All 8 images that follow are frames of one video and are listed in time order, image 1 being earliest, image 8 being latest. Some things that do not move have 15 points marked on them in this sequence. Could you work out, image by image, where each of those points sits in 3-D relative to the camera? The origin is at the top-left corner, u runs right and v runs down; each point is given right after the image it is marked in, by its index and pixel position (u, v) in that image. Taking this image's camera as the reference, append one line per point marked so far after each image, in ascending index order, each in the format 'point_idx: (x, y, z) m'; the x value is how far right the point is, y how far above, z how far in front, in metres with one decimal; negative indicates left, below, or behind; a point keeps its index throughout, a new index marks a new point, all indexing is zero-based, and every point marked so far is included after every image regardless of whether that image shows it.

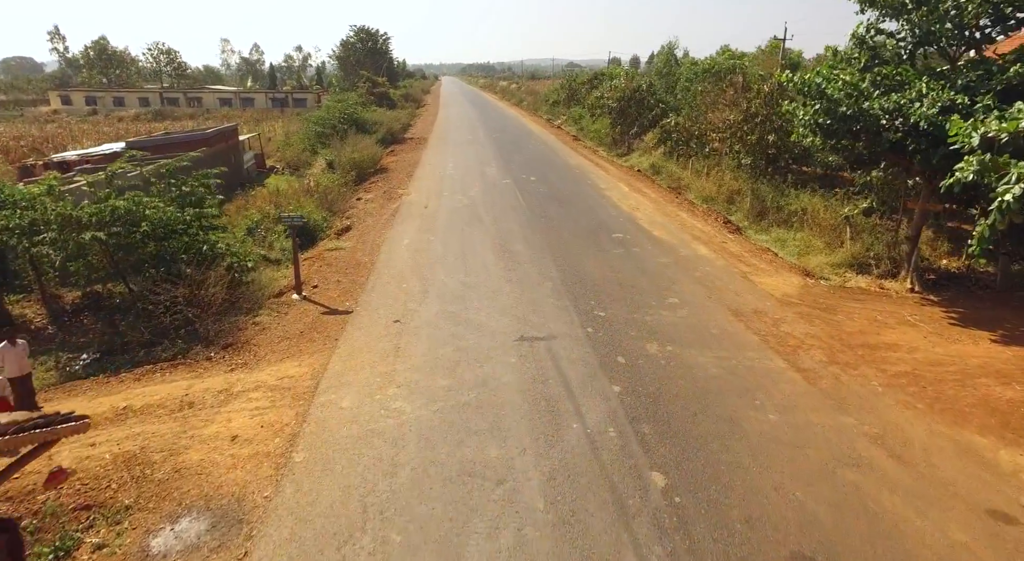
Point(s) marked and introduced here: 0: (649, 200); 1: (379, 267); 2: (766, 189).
0: (+3.3, +1.9, +14.3) m
1: (-2.0, +0.2, +8.8) m
2: (+5.7, +2.0, +13.2) m
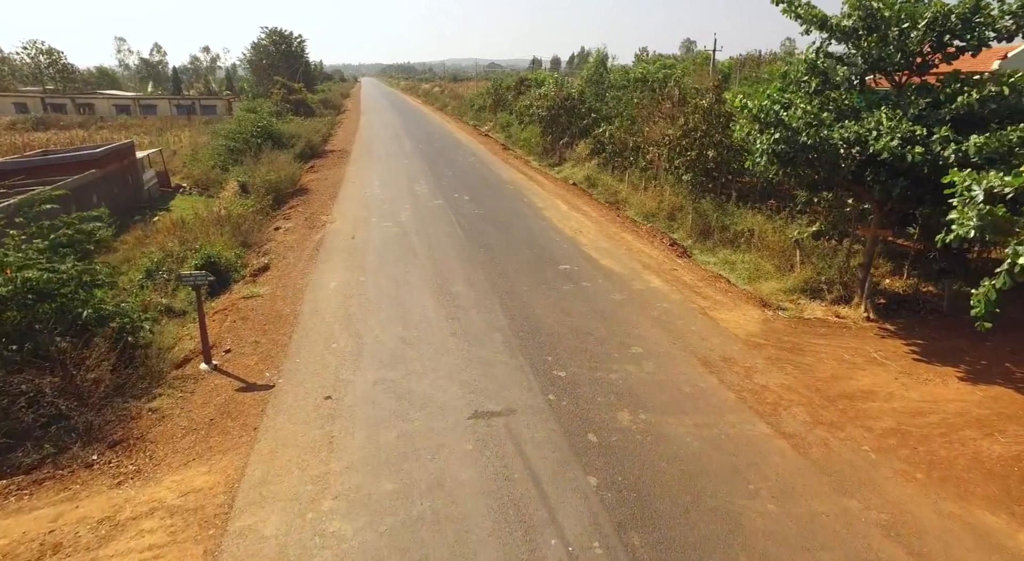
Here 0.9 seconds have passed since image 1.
0: (+1.8, +1.4, +13.8) m
1: (-2.8, -0.5, +7.7) m
2: (+4.3, +1.6, +12.9) m
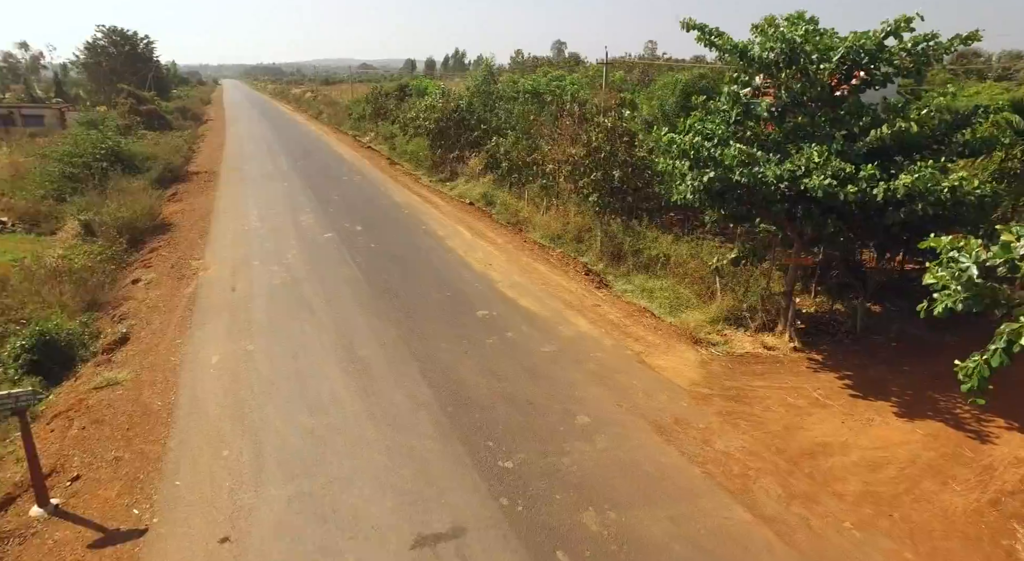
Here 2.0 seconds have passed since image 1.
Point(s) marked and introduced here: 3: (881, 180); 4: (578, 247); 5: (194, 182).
0: (-0.3, +0.7, +13.0) m
1: (-3.6, -1.4, +6.2) m
2: (+2.2, +1.1, +12.7) m
3: (+4.1, +1.1, +6.5) m
4: (+1.5, +0.8, +13.5) m
5: (-10.7, +3.3, +19.7) m
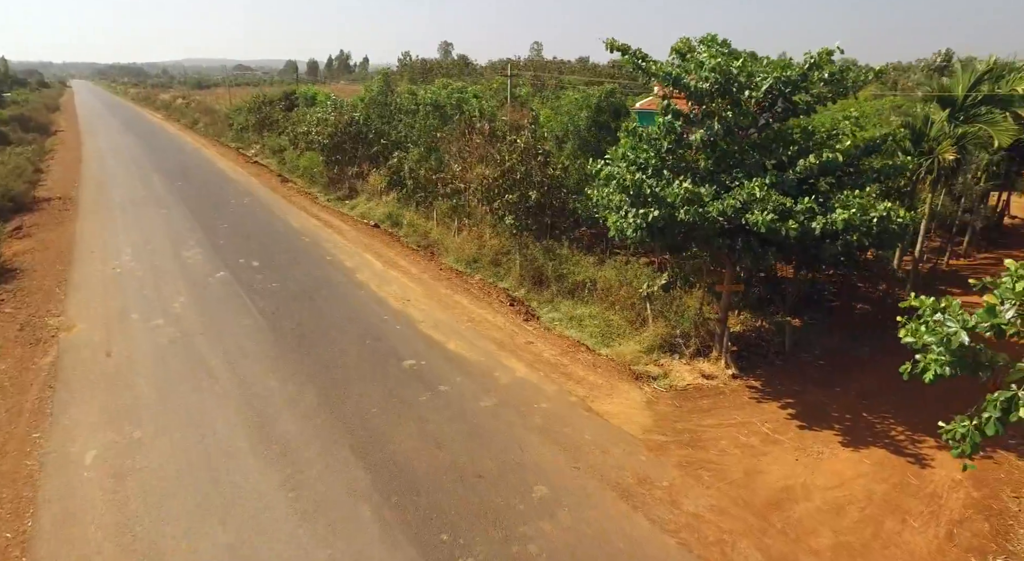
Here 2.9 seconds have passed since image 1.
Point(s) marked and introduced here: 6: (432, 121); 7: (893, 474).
0: (-2.1, +0.1, +12.2) m
1: (-4.0, -2.2, +4.9) m
2: (+0.5, +0.6, +12.3) m
3: (+3.4, +0.8, +6.5) m
4: (-0.4, +0.2, +13.0) m
5: (-13.5, +2.0, +17.0) m
6: (-2.4, +4.8, +17.7) m
7: (+4.0, -2.0, +6.2) m
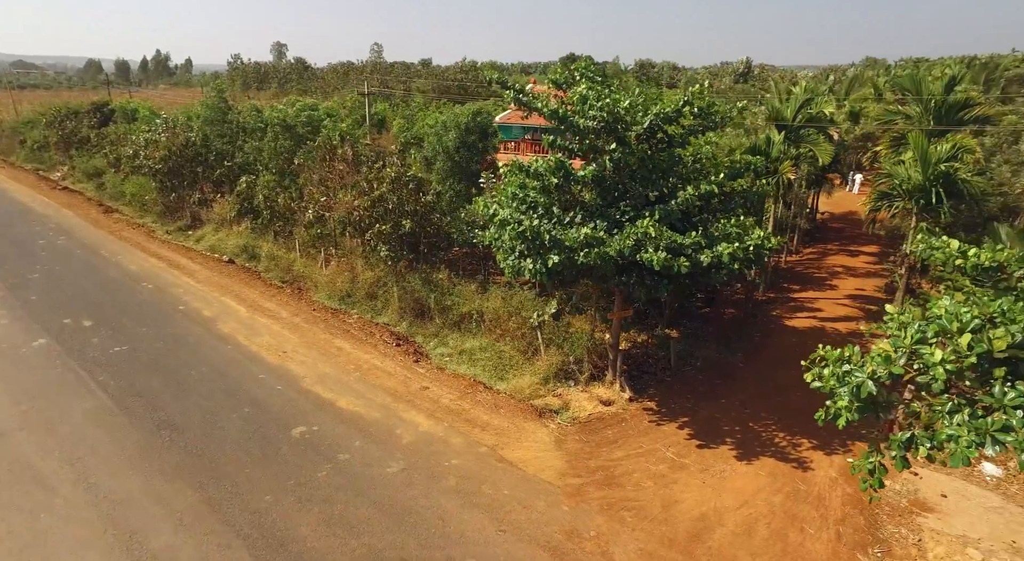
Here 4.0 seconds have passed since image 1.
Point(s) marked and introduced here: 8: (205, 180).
0: (-4.3, -0.8, +11.2) m
1: (-4.3, -3.2, +3.7) m
2: (-1.9, -0.1, +11.8) m
3: (+2.2, +0.4, +6.9) m
4: (-2.9, -0.5, +12.3) m
5: (-16.7, +0.2, +13.1) m
6: (-6.4, +3.8, +16.4) m
7: (+3.1, -2.3, +6.7) m
8: (-10.0, +3.3, +19.2) m
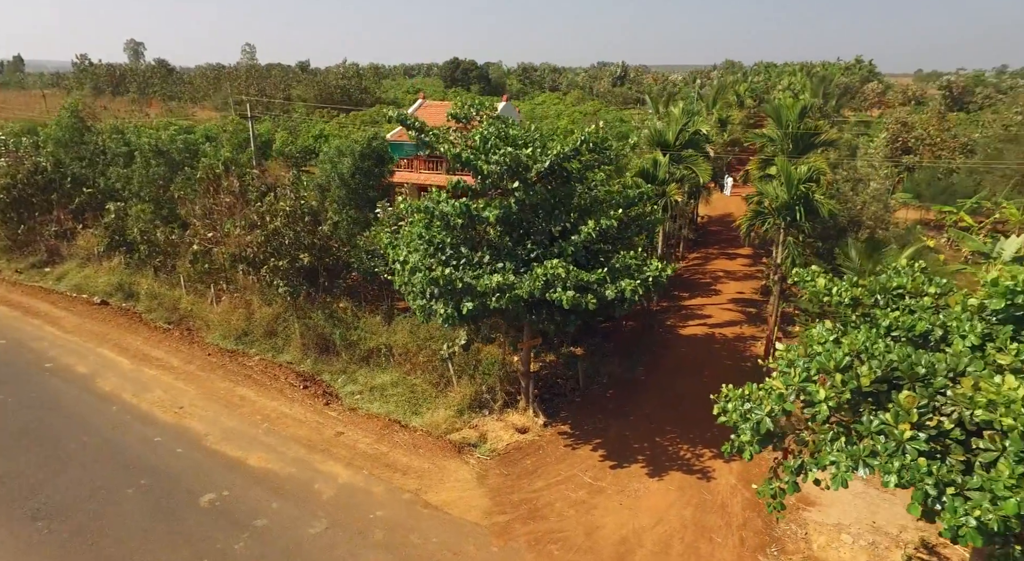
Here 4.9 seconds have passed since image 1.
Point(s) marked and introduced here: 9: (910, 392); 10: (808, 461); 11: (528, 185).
0: (-6.0, -1.6, +10.4) m
1: (-4.5, -3.9, +3.0) m
2: (-3.7, -0.8, +11.4) m
3: (+1.2, 0.0, +7.3) m
4: (-4.8, -1.3, +11.8) m
5: (-18.5, -1.4, +10.2) m
6: (-9.1, +2.8, +15.2) m
7: (+2.3, -2.7, +7.3) m
8: (-13.2, +2.0, +17.3) m
9: (+2.8, -0.8, +4.1) m
10: (+2.3, -1.4, +4.4) m
11: (+0.2, +1.3, +7.7) m
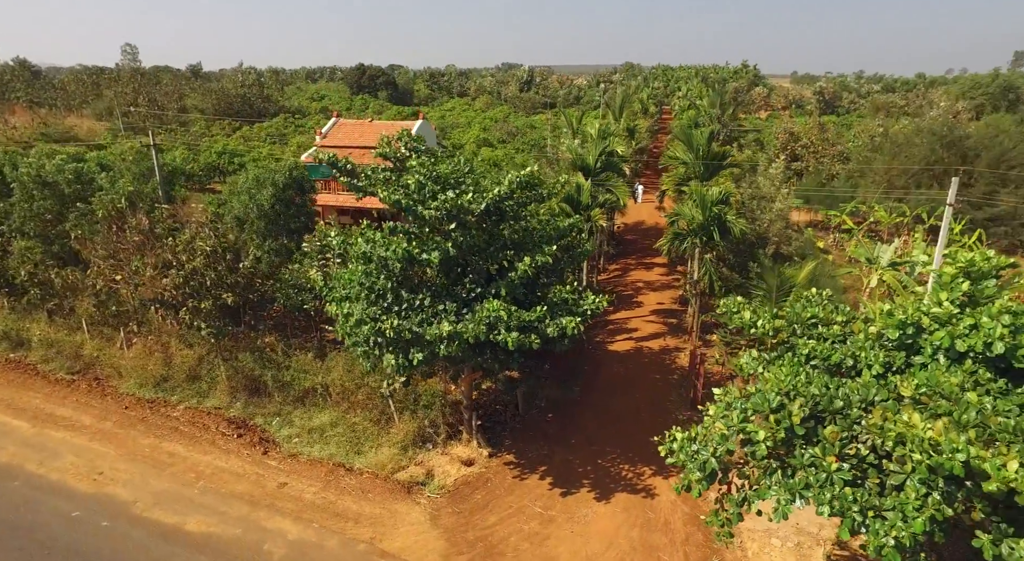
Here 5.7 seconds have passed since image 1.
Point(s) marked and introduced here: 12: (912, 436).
0: (-6.9, -2.5, +9.6) m
1: (-4.3, -4.6, +2.5) m
2: (-4.9, -1.5, +11.0) m
3: (+0.5, -0.5, +7.6) m
4: (-6.0, -2.1, +11.2) m
5: (-19.4, -2.9, +7.7) m
6: (-11.0, +1.8, +13.9) m
7: (+1.7, -3.1, +7.8) m
8: (-15.3, +0.8, +15.5) m
9: (+2.6, -1.2, +4.7) m
10: (+2.0, -1.8, +4.9) m
11: (-0.6, +0.7, +7.9) m
12: (+2.9, -1.1, +4.3) m
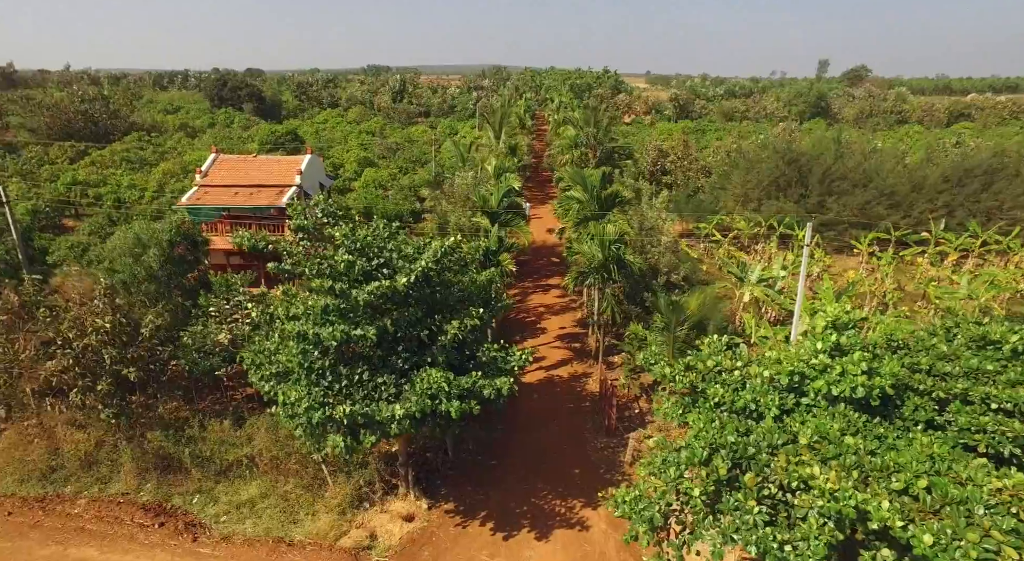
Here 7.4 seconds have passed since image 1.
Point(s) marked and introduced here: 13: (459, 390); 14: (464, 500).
0: (-7.9, -3.9, +8.7) m
1: (-3.8, -5.8, +2.2) m
2: (-6.3, -2.8, +10.4) m
3: (-0.4, -1.4, +8.1) m
4: (-7.3, -3.5, +10.4) m
5: (-19.6, -5.2, +4.3) m
6: (-13.0, 0.0, +12.1) m
7: (+0.9, -3.9, +8.5) m
8: (-17.4, -1.3, +12.8) m
9: (+2.3, -1.9, +5.7) m
10: (+1.7, -2.5, +5.8) m
11: (-1.6, -0.2, +8.2) m
12: (+2.7, -1.8, +5.3) m
13: (-0.7, -1.4, +7.8) m
14: (-0.8, -3.6, +9.6) m
